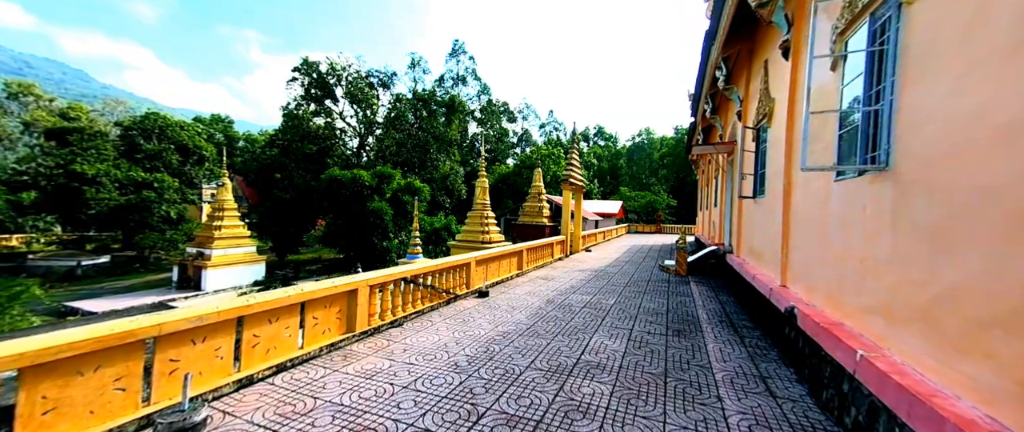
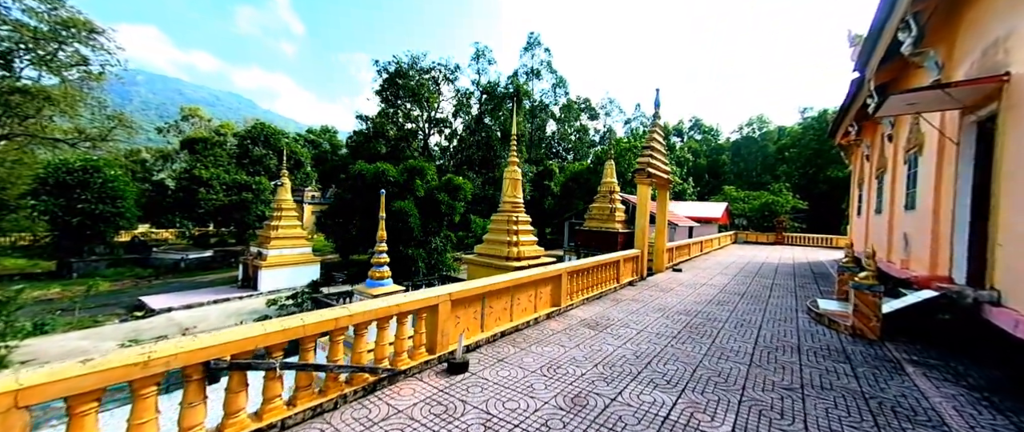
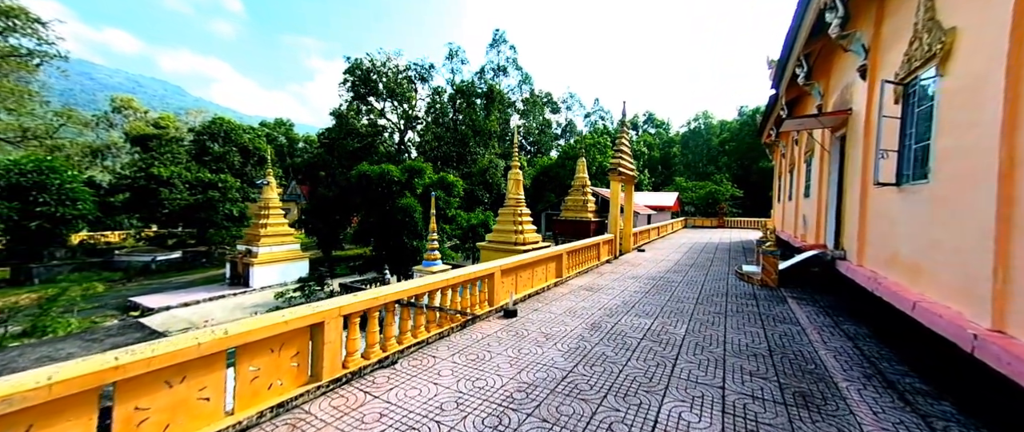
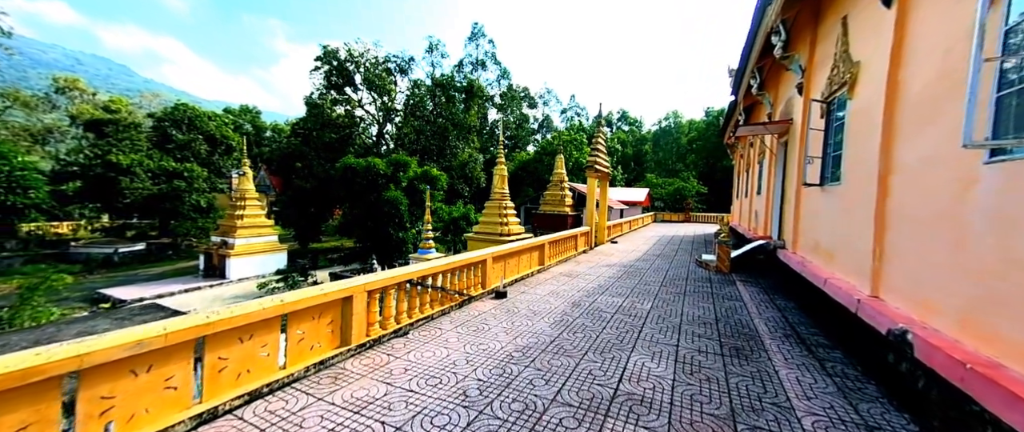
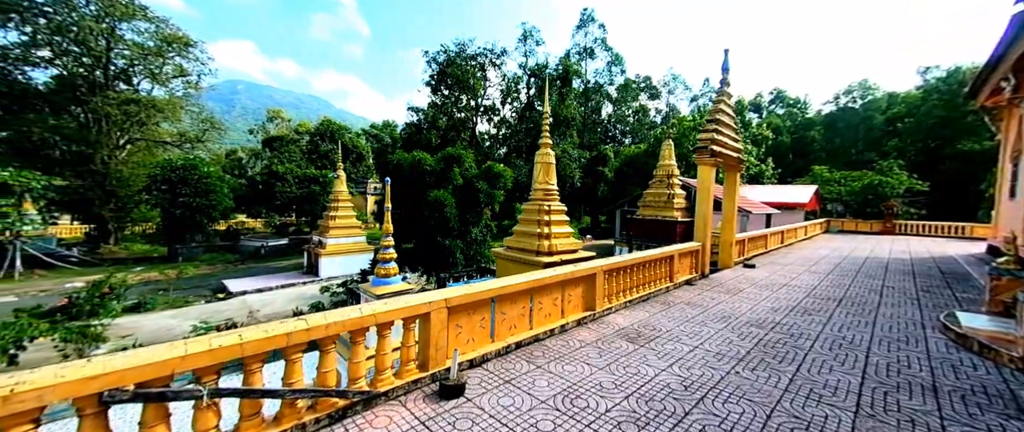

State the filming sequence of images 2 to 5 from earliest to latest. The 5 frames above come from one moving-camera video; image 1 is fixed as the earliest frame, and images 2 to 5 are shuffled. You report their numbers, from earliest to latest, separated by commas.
4, 3, 2, 5
